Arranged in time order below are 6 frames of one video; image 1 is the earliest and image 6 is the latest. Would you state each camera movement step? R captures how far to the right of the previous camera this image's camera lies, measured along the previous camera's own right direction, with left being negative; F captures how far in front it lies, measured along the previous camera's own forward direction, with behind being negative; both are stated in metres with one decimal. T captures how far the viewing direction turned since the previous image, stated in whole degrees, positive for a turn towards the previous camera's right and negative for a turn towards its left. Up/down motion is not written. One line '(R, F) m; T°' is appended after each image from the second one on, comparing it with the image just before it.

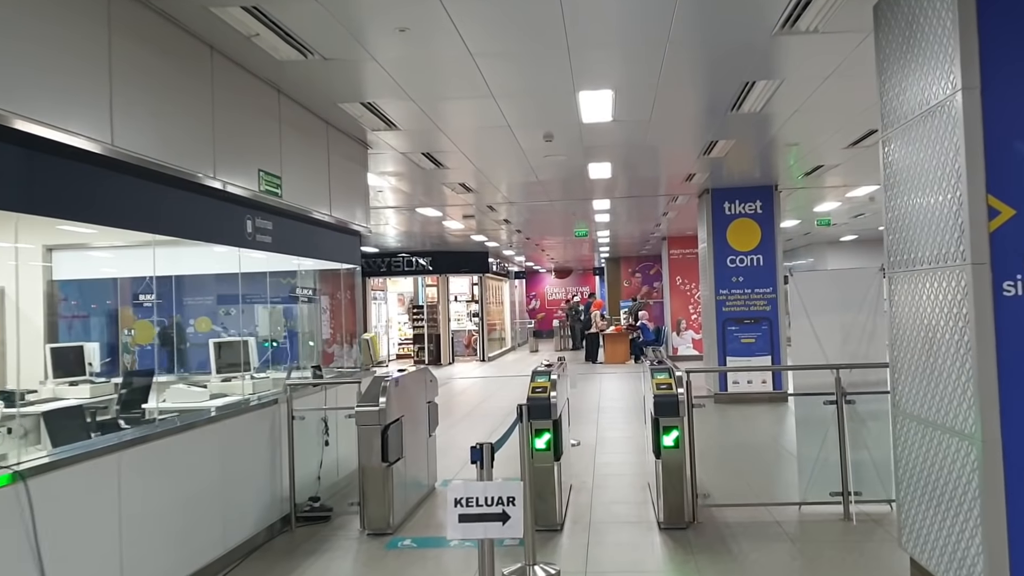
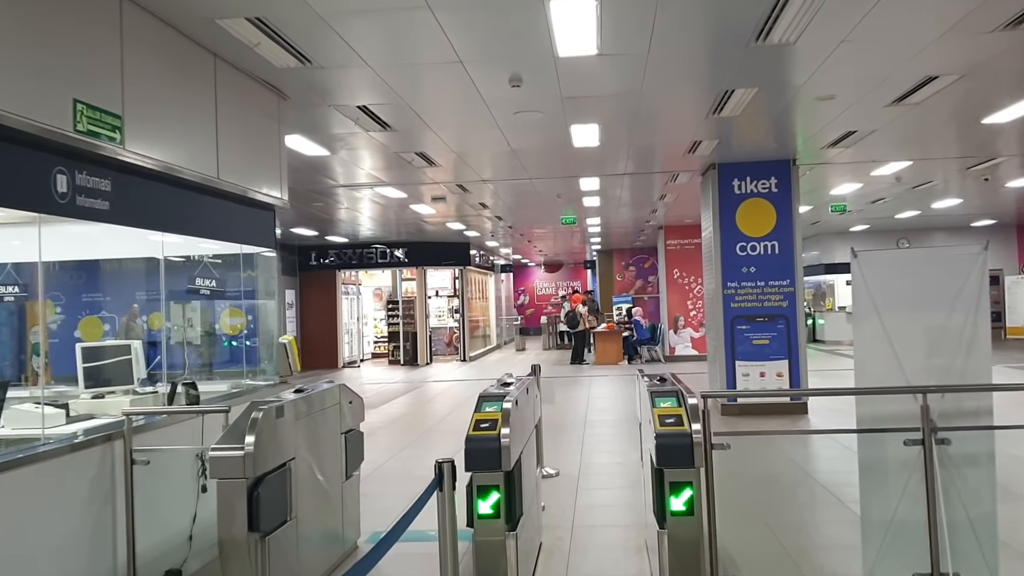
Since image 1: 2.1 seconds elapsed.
(+0.2, +1.4) m; 0°
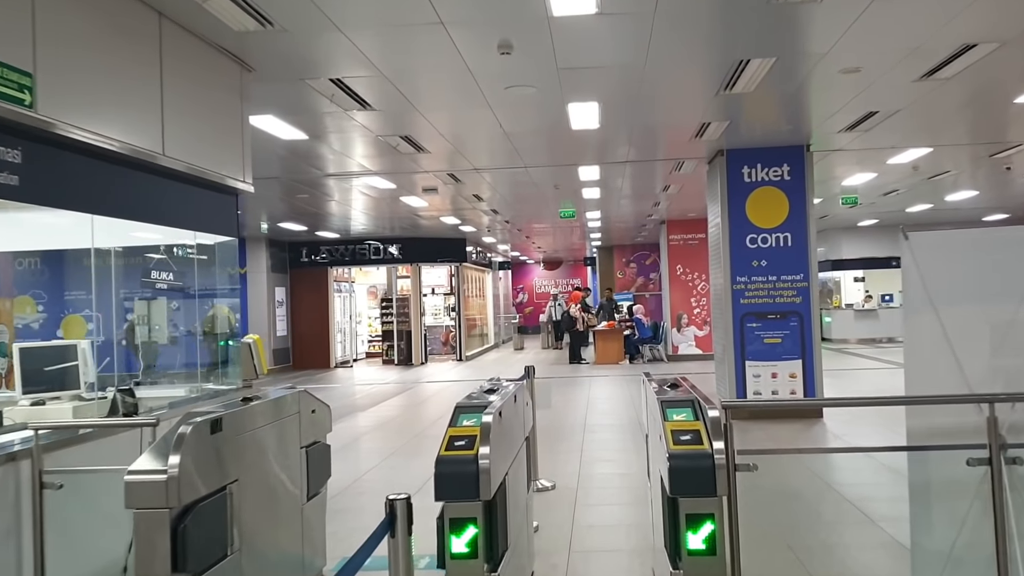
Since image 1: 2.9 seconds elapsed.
(0.0, +0.5) m; 0°
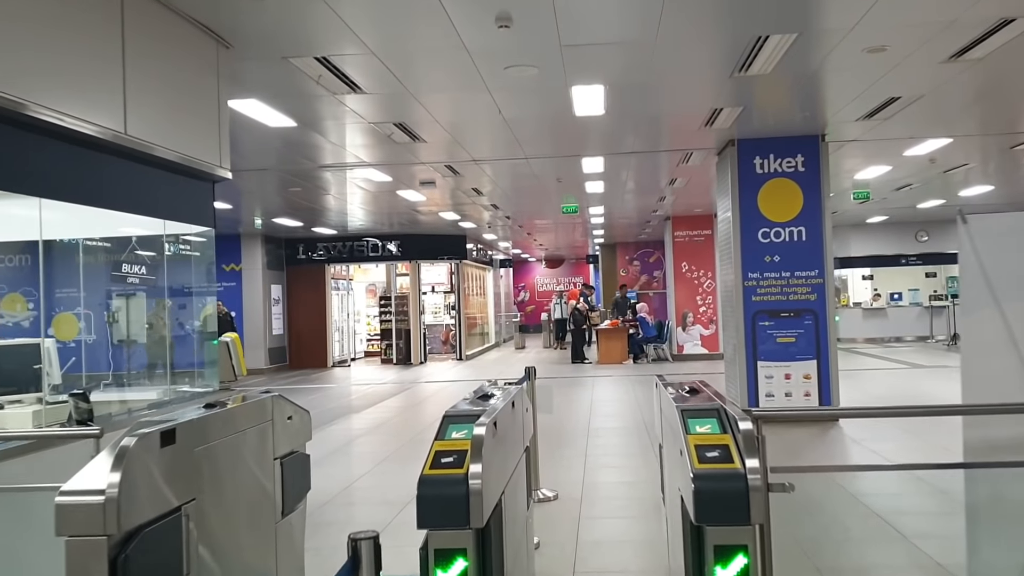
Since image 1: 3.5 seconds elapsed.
(0.0, +0.4) m; 0°
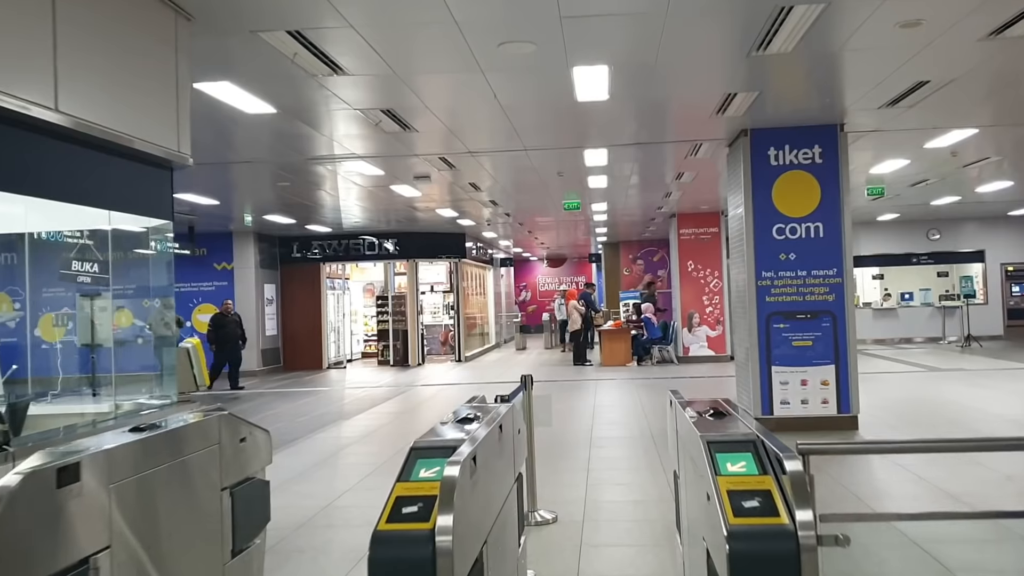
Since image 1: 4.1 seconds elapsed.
(0.0, +0.5) m; 0°
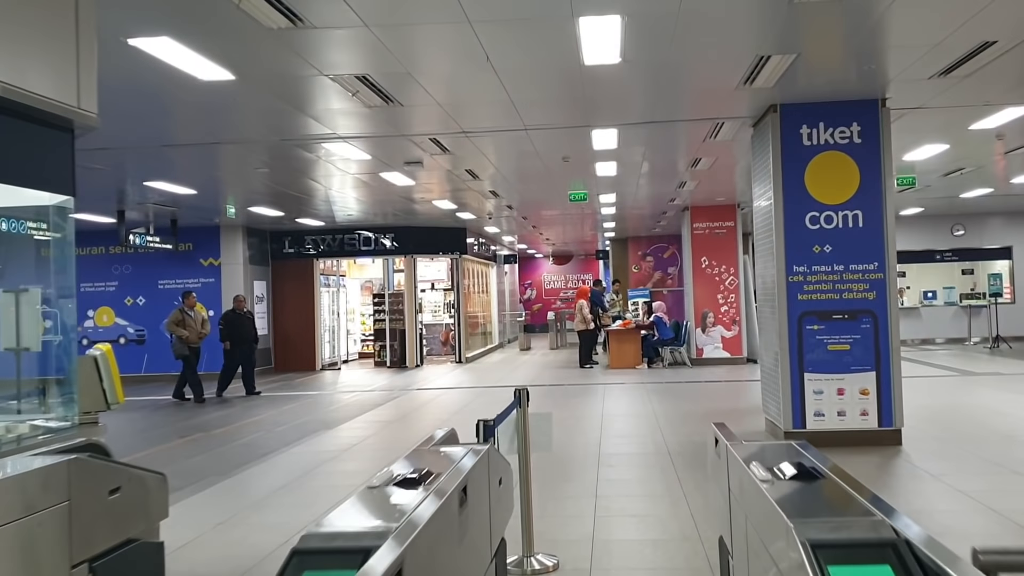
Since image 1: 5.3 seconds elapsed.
(0.0, +0.8) m; 0°
